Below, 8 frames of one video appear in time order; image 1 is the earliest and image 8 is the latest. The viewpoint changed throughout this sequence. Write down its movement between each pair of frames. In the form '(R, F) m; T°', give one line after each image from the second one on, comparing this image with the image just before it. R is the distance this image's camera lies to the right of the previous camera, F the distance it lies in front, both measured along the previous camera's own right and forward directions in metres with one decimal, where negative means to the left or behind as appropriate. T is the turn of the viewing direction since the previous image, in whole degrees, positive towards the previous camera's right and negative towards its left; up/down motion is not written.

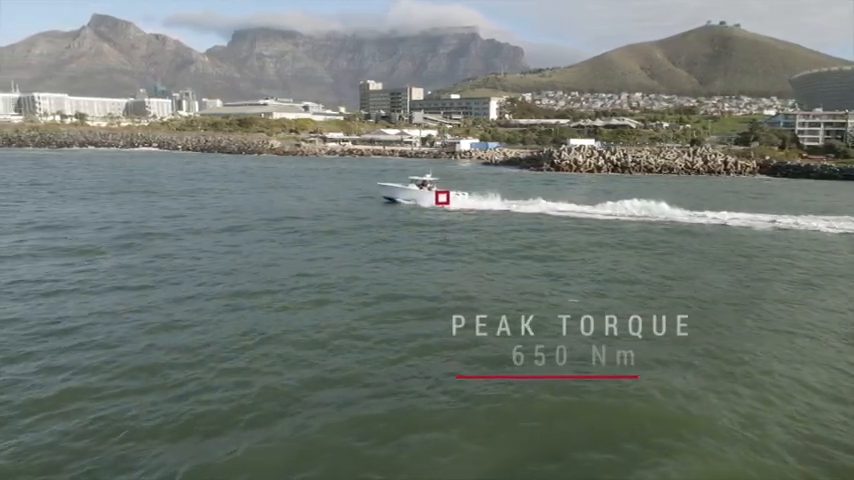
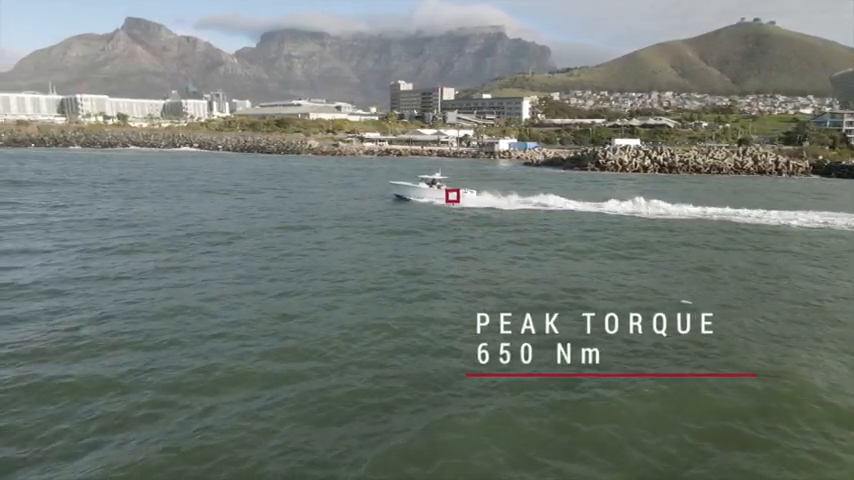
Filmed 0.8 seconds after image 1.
(-2.2, -0.2) m; -2°
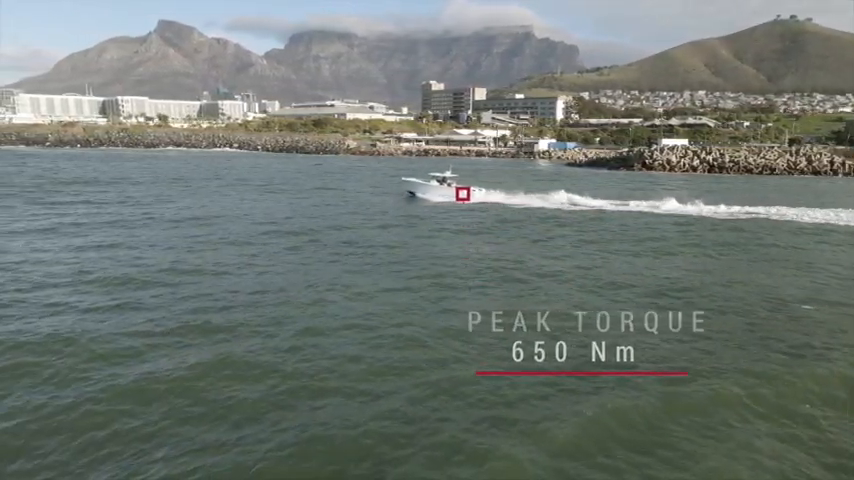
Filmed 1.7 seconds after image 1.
(-2.2, -0.2) m; -2°
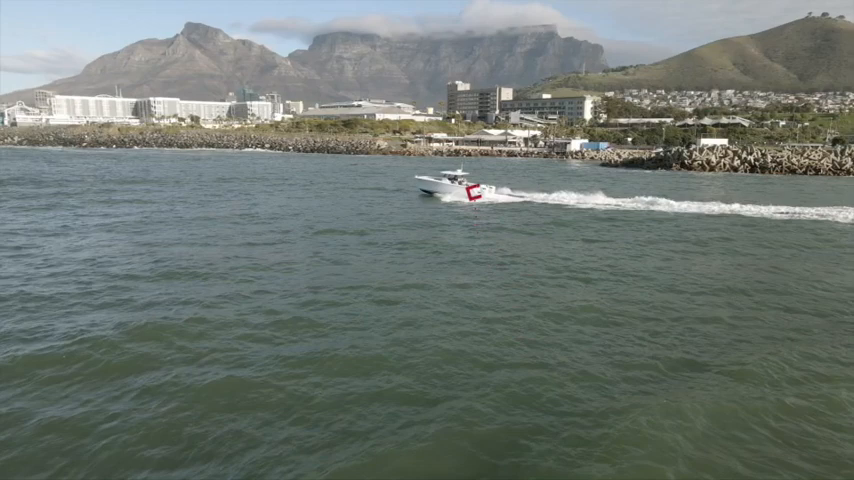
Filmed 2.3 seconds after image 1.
(-1.6, -0.1) m; -2°
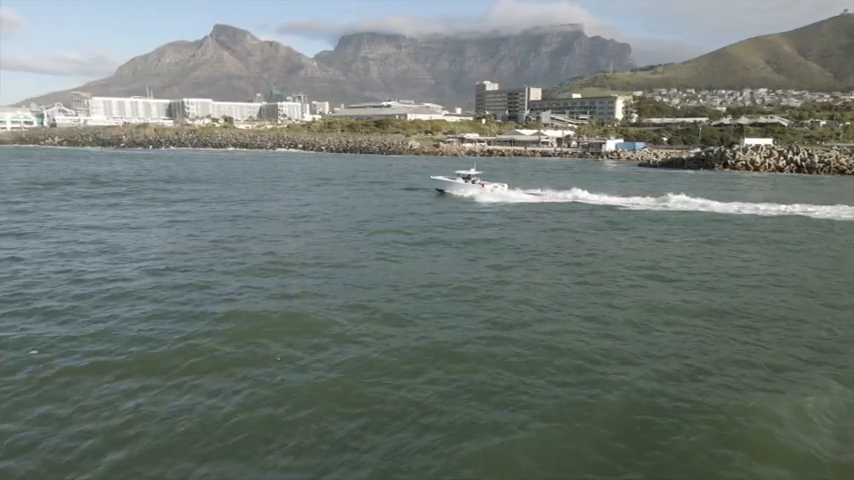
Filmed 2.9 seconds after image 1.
(-1.6, 0.0) m; -2°
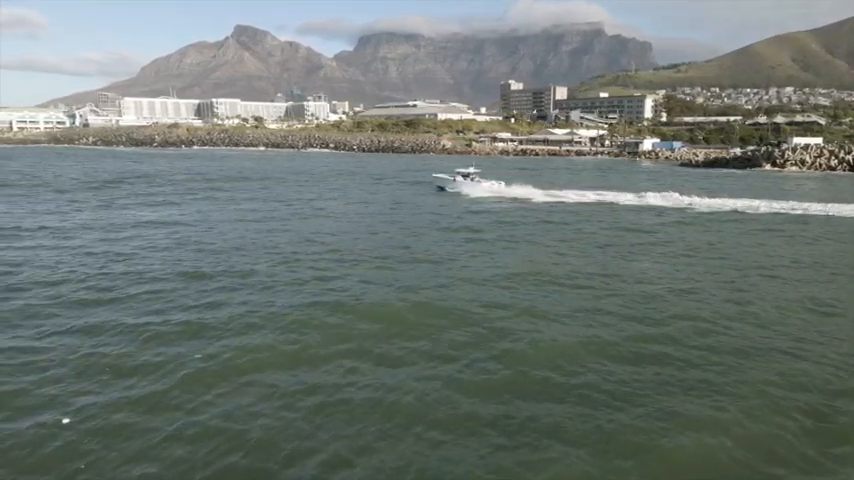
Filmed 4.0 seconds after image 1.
(-2.8, +0.2) m; -2°
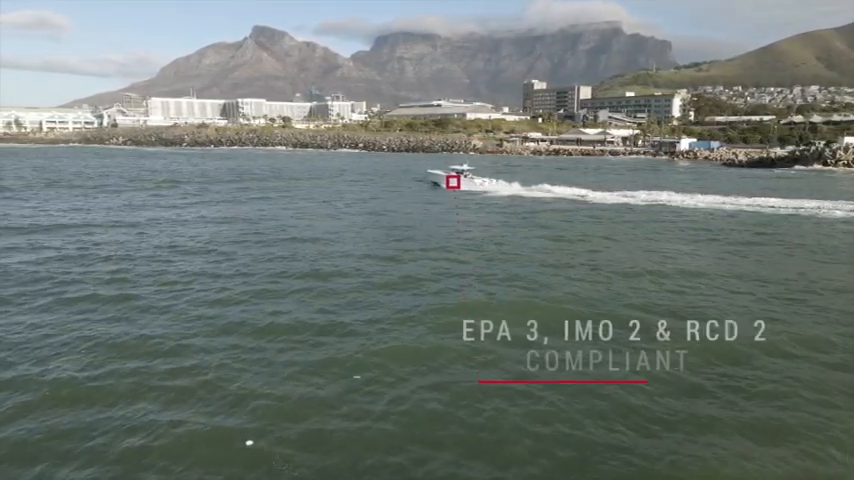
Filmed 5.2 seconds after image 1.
(-2.9, +0.6) m; -1°
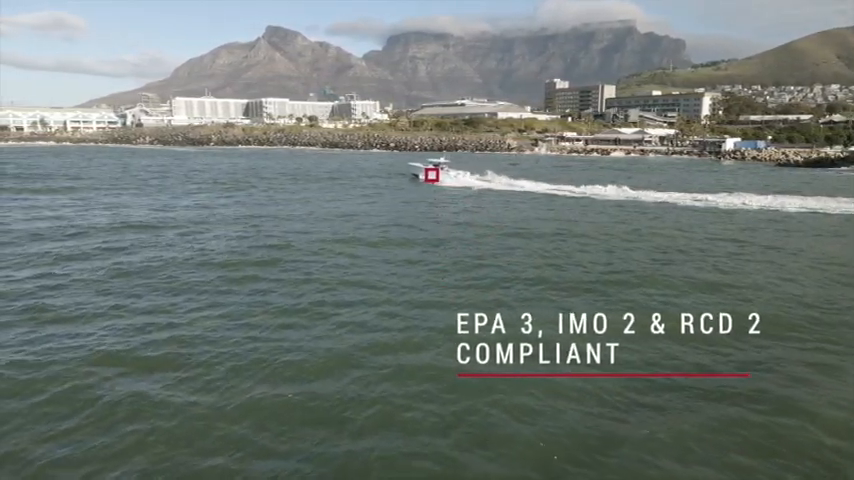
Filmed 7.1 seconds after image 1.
(-4.2, +1.8) m; -1°
